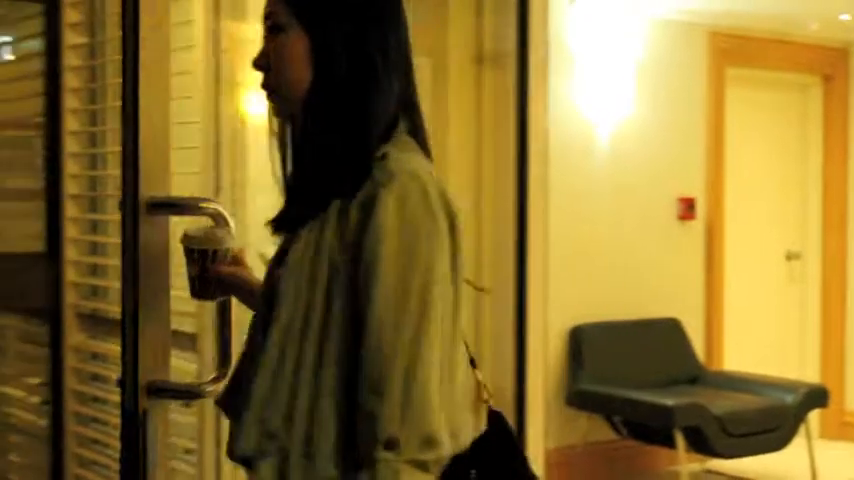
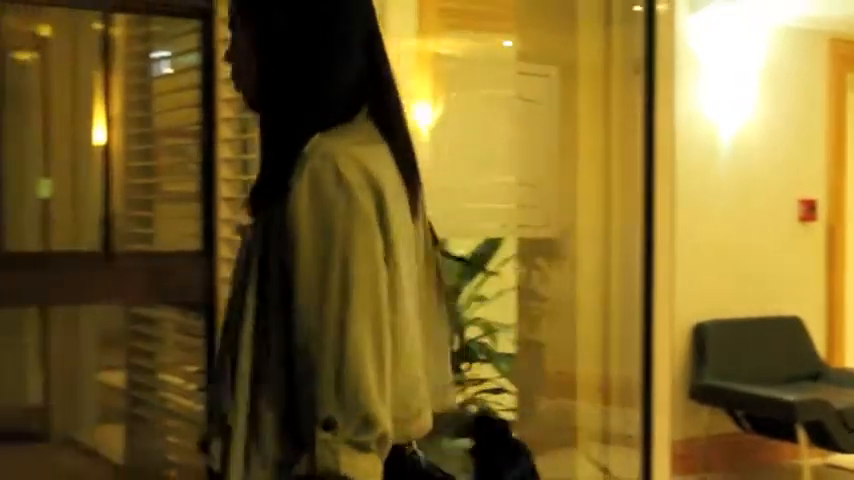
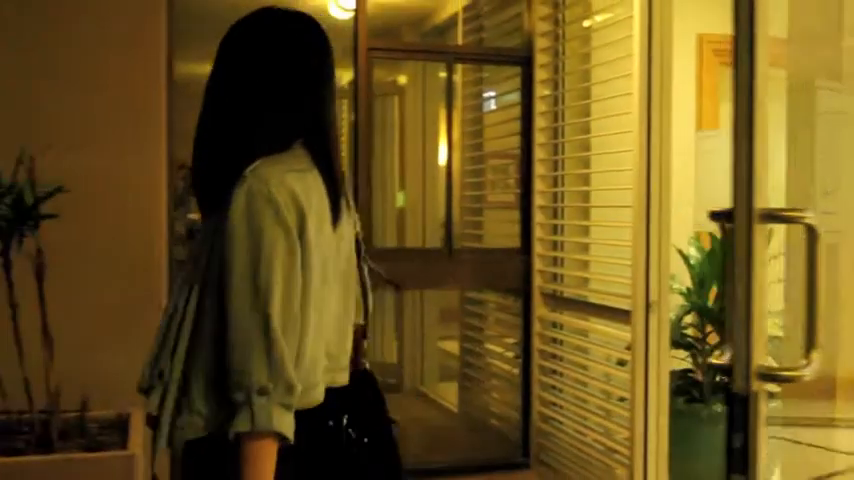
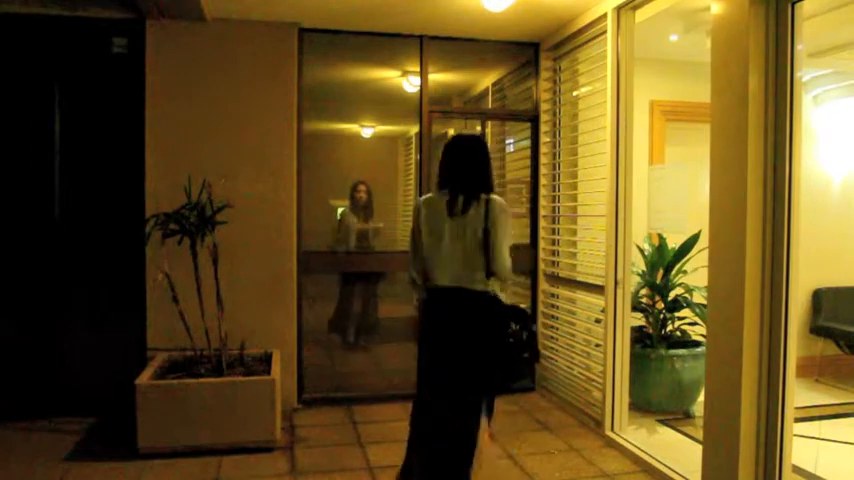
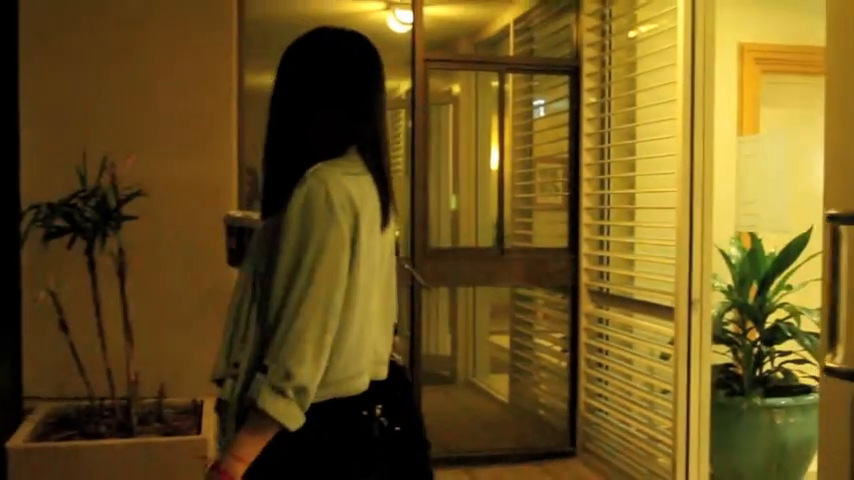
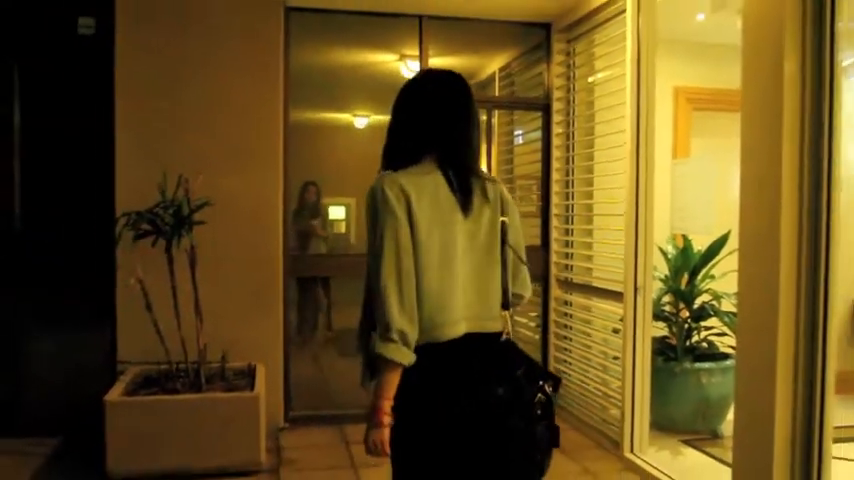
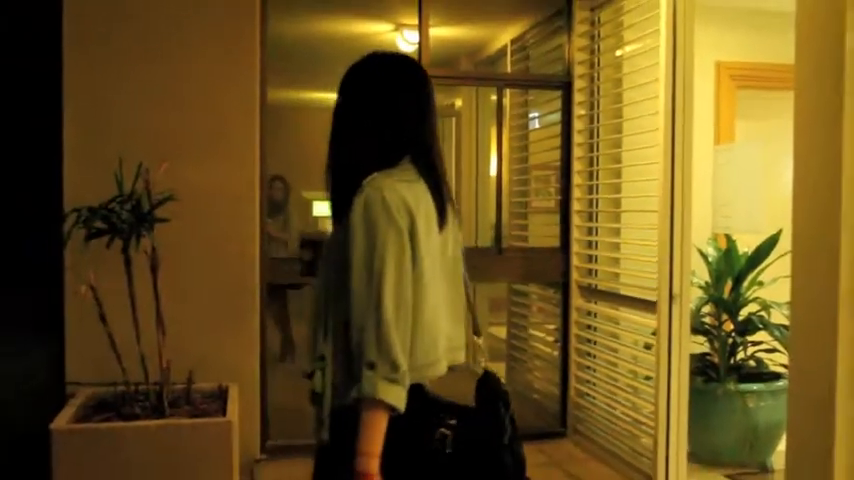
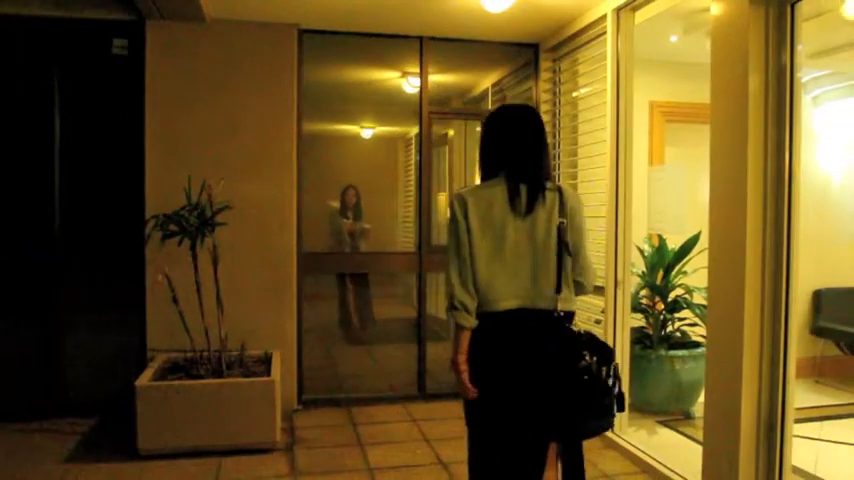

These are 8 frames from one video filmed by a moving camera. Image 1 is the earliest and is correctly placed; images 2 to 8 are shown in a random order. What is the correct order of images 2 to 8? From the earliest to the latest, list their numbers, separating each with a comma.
2, 3, 5, 7, 6, 8, 4
